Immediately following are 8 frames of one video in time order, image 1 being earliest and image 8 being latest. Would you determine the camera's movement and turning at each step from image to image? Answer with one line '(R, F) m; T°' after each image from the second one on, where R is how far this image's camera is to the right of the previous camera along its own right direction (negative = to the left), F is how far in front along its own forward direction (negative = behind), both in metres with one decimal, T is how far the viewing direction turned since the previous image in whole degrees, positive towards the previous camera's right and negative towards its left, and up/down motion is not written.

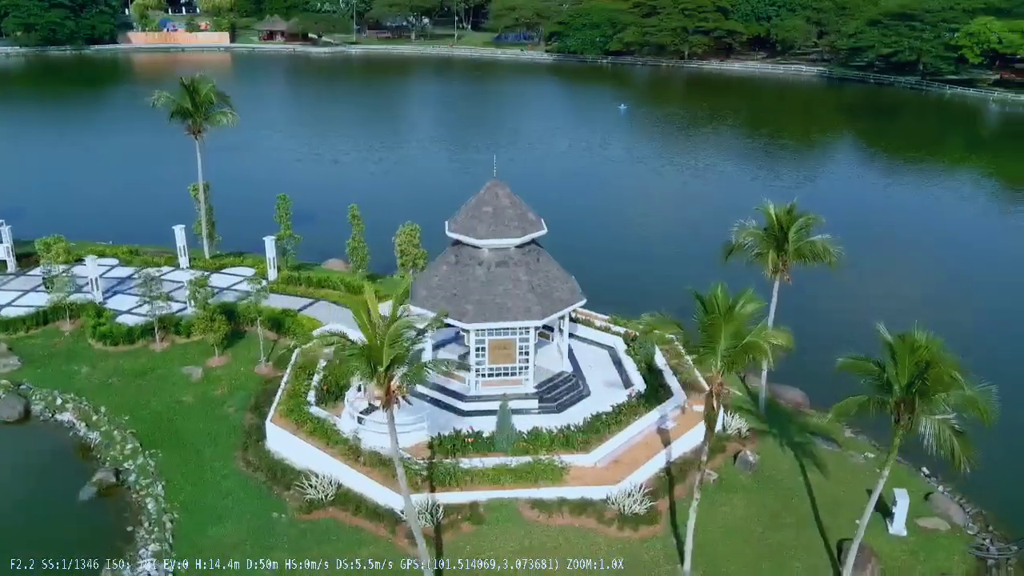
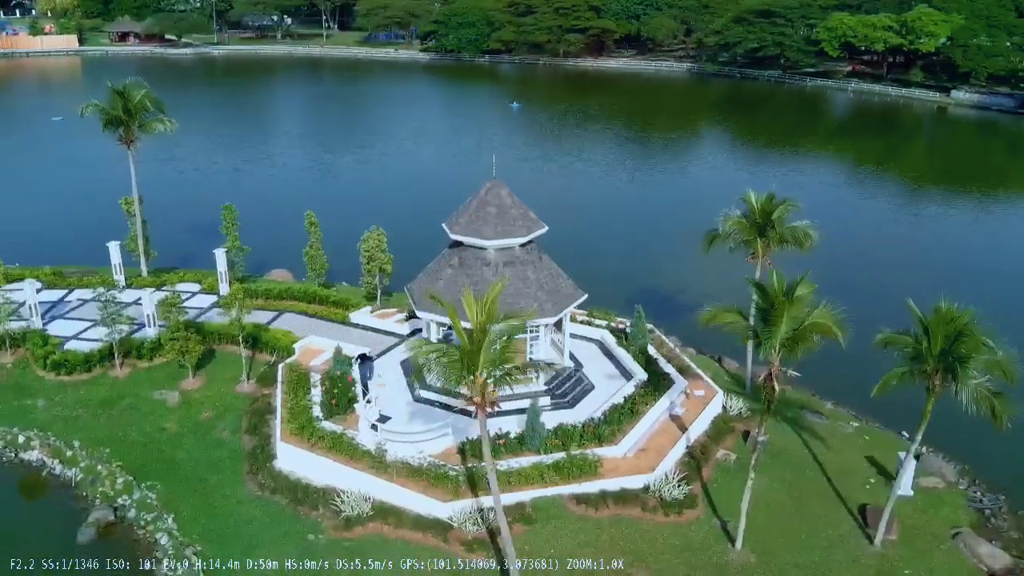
(-3.9, +0.3) m; +9°
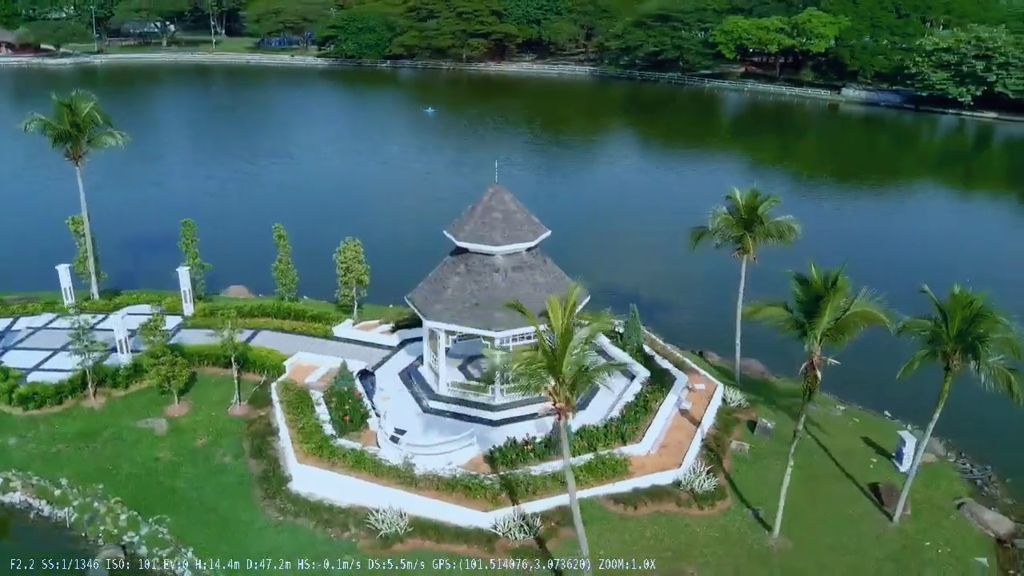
(-3.2, +0.3) m; +7°
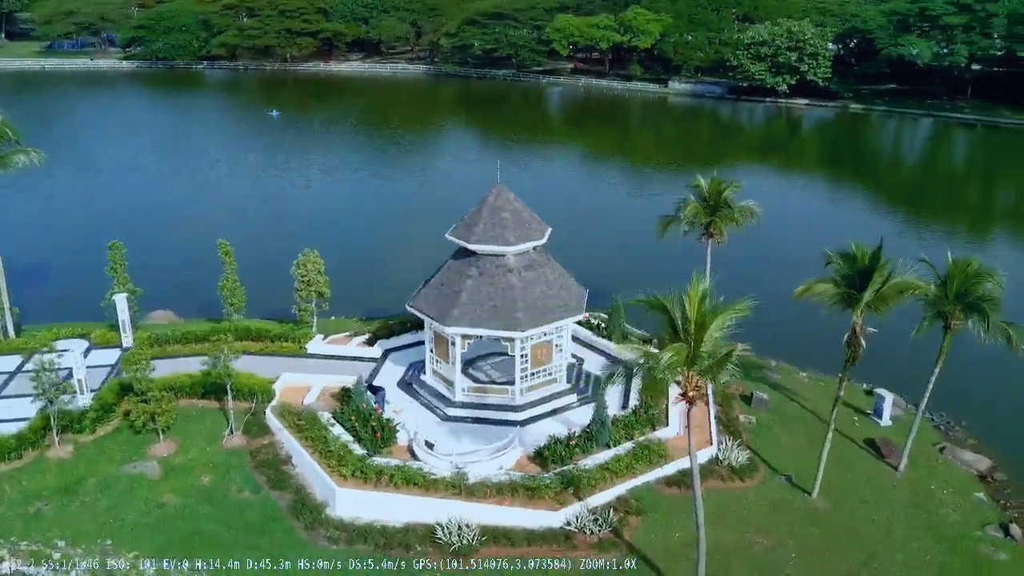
(-5.4, +0.6) m; +13°
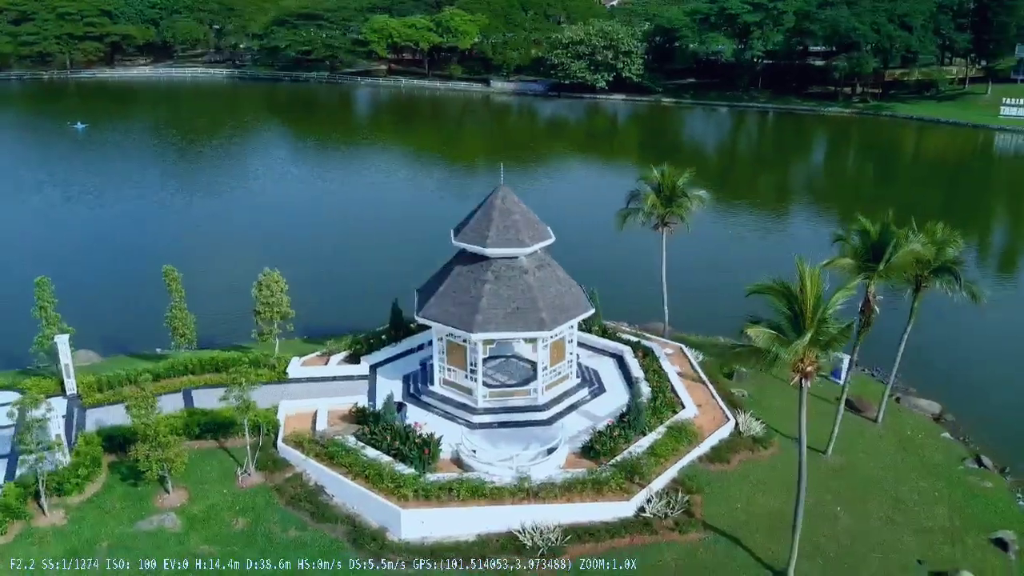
(-6.0, +0.7) m; +14°
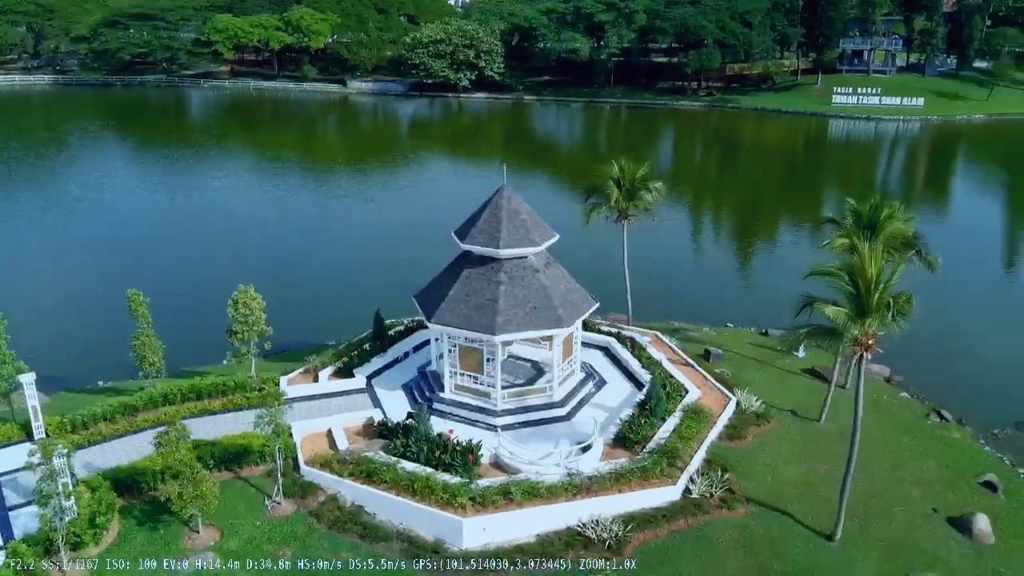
(-4.8, +0.4) m; +11°
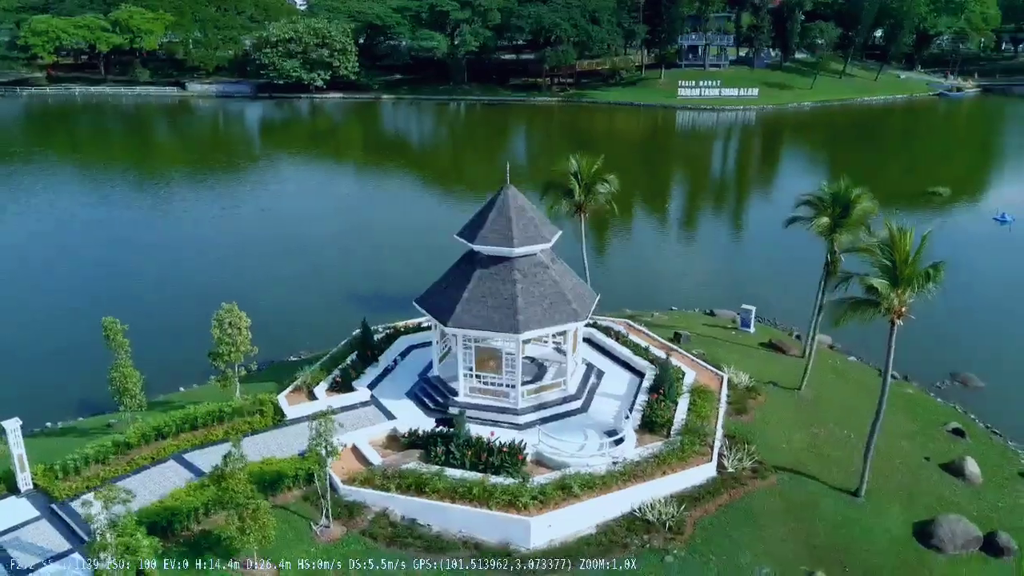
(-5.0, +0.5) m; +12°
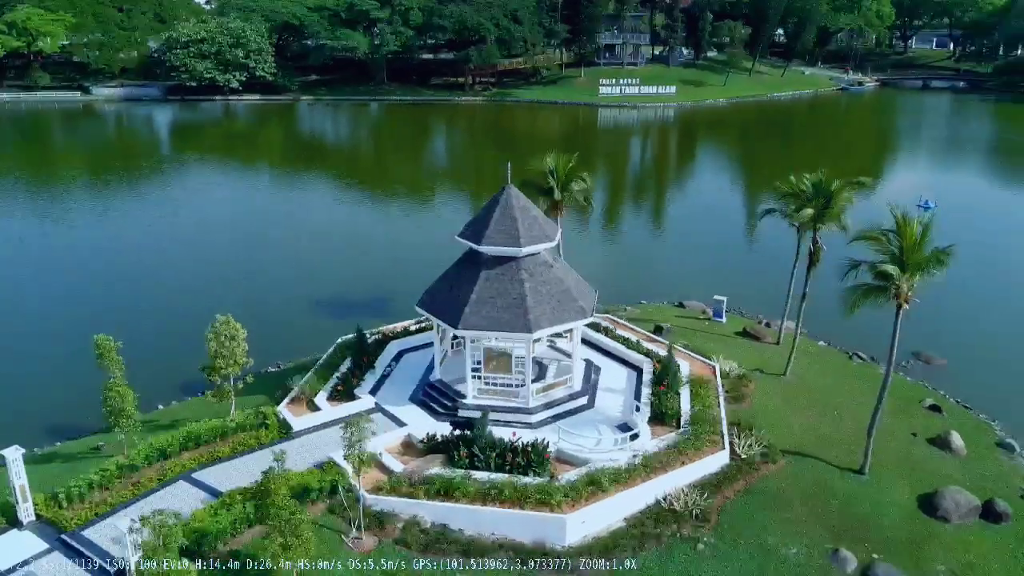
(-2.7, +0.2) m; +6°
